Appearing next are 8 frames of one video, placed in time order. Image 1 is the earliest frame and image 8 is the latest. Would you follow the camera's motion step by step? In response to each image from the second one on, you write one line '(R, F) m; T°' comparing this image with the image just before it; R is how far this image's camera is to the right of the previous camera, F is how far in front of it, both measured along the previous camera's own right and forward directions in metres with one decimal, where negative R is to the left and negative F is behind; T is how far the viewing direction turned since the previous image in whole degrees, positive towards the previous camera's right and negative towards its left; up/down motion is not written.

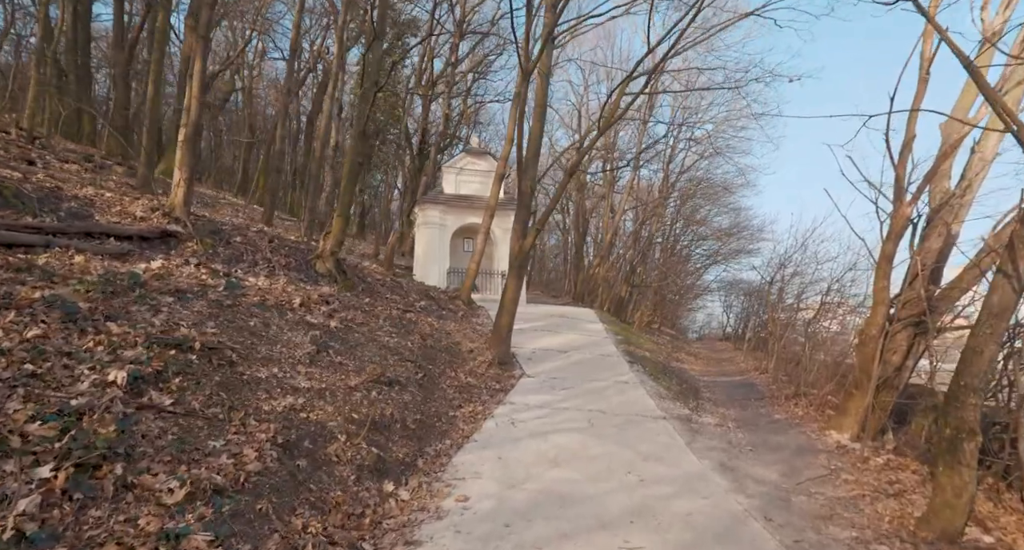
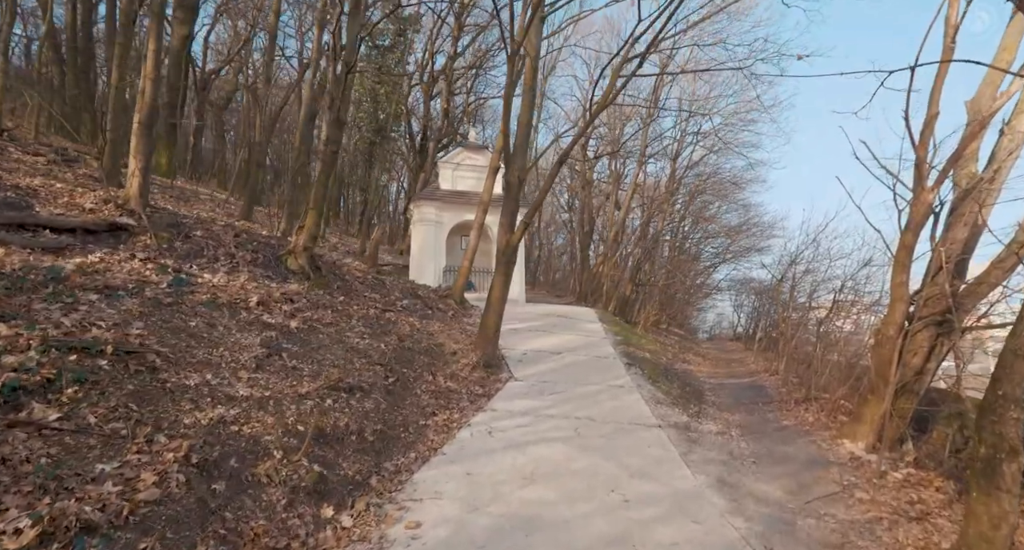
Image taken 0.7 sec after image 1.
(+0.4, +0.7) m; -1°
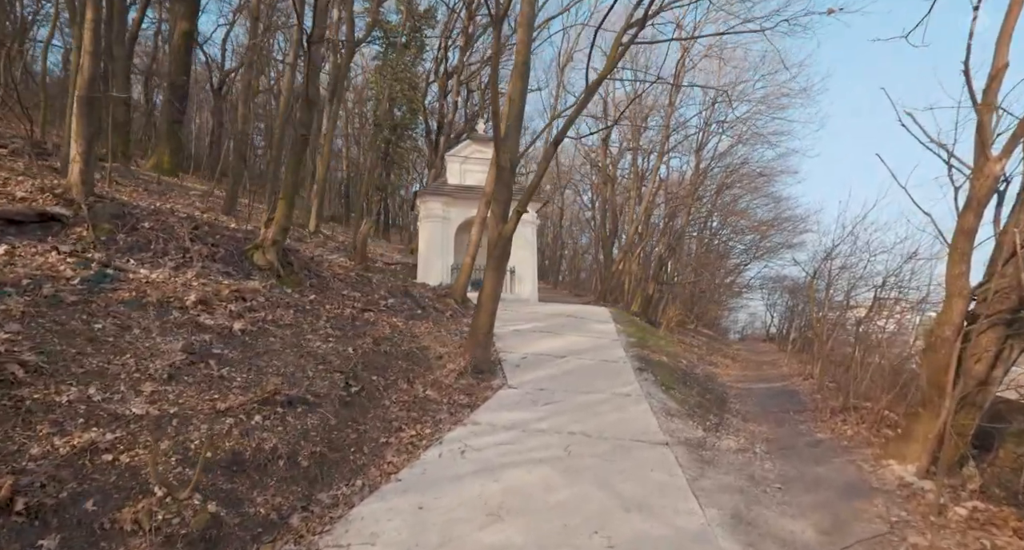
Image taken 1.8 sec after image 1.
(+0.6, +1.1) m; -3°
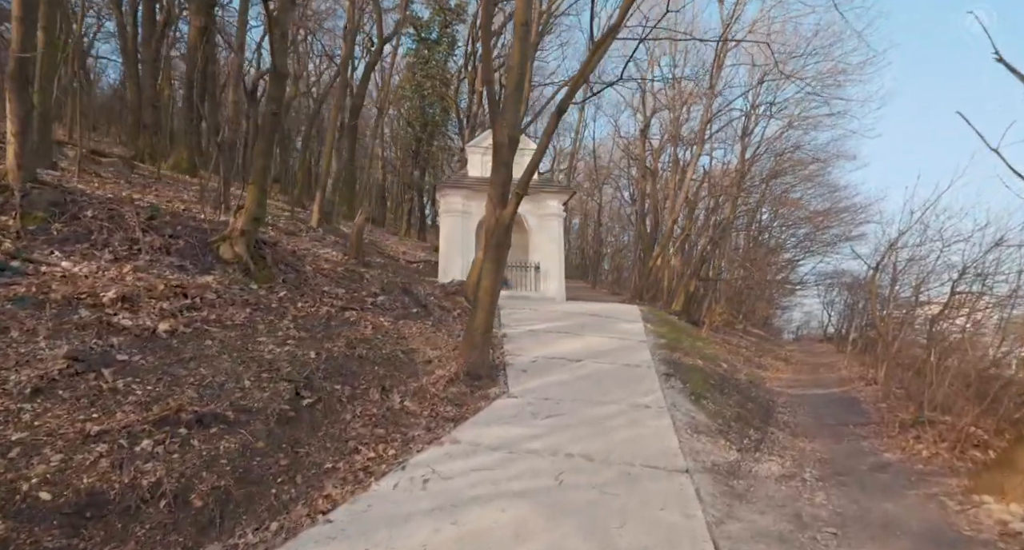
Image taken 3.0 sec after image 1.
(+0.7, +1.3) m; -5°
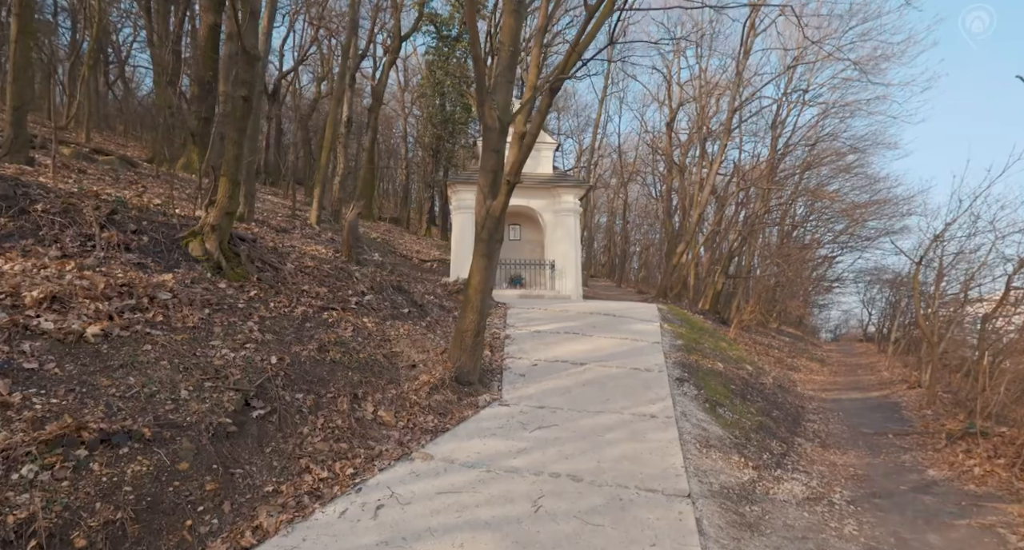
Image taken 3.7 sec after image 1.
(+0.5, +0.7) m; -3°
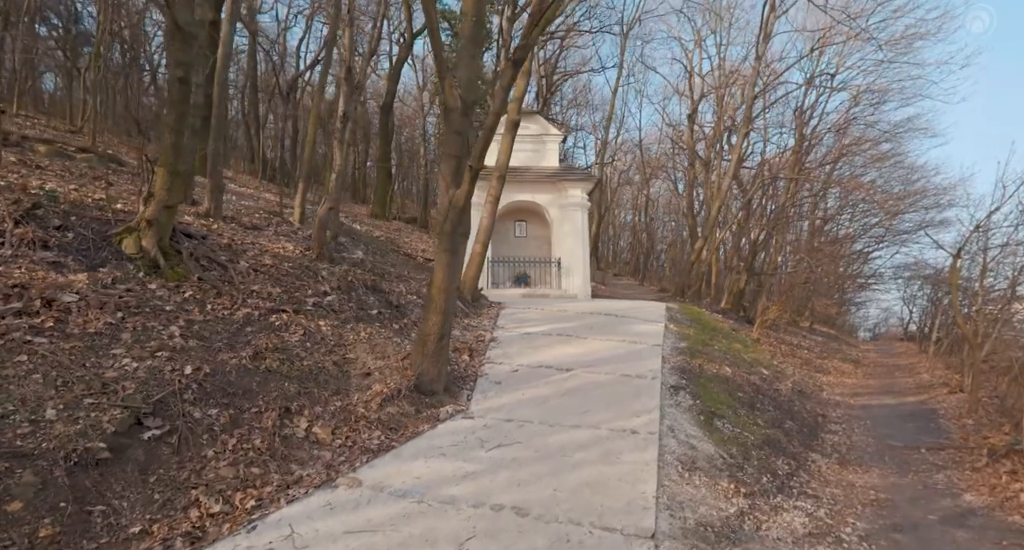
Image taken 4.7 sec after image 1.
(+0.8, +0.8) m; -3°
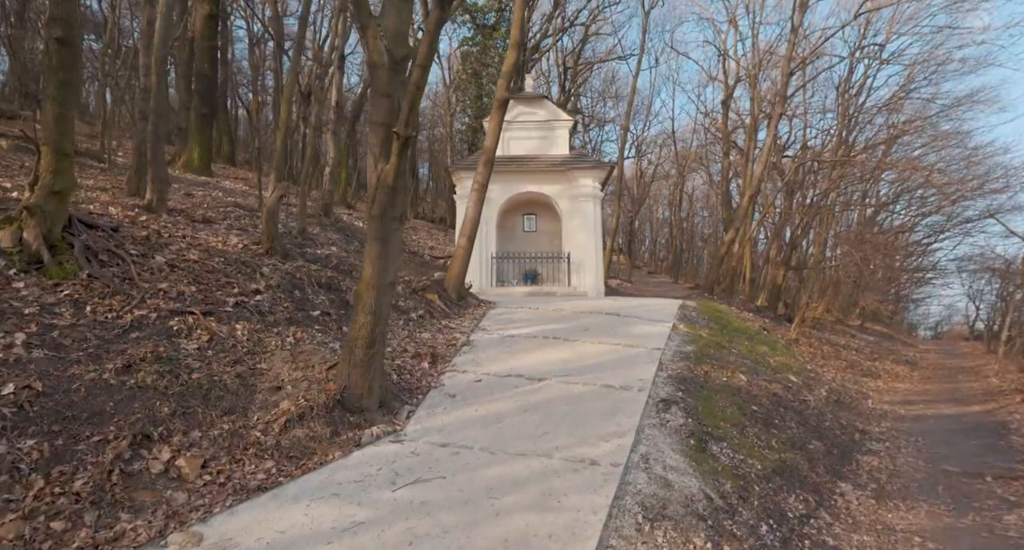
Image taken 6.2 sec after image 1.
(+1.0, +1.3) m; -4°
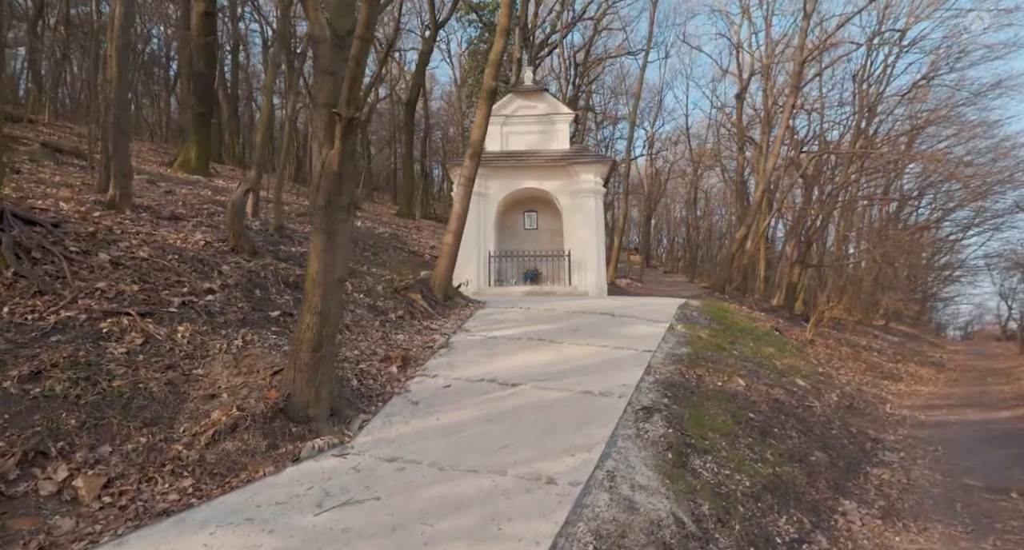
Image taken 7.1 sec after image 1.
(+0.6, +0.6) m; -2°
